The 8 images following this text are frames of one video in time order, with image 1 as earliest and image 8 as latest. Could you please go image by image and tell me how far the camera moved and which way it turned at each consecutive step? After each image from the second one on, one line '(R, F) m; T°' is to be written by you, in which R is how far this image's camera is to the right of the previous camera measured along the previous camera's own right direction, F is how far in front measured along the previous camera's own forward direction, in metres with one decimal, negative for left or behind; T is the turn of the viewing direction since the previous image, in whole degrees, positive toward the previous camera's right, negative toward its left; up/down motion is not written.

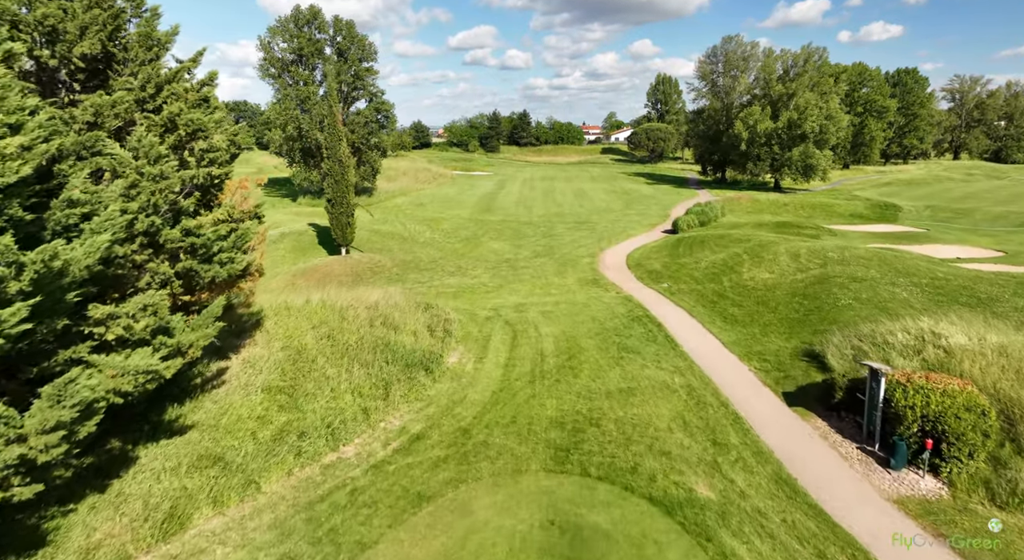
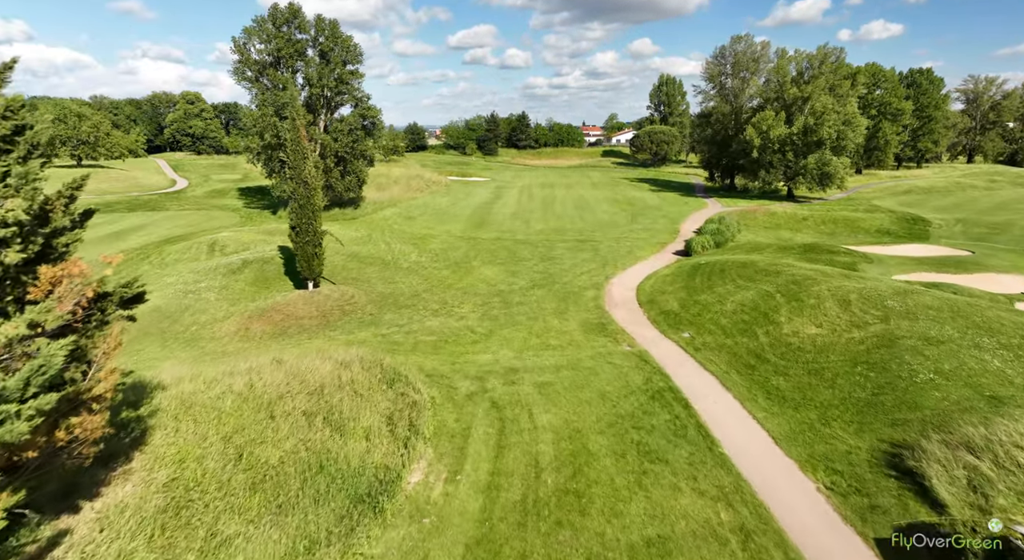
(+0.2, +3.3) m; 0°
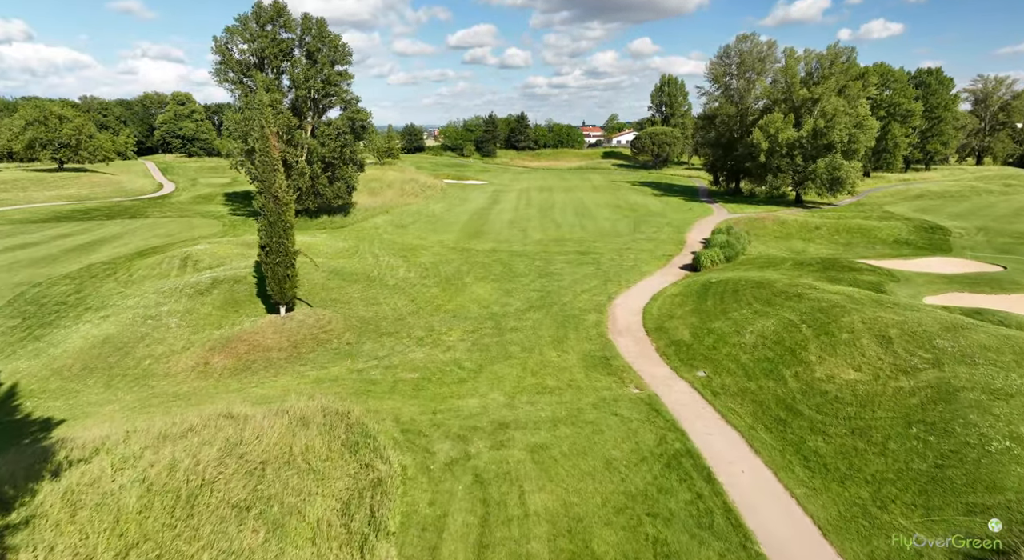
(+0.2, +2.1) m; 0°
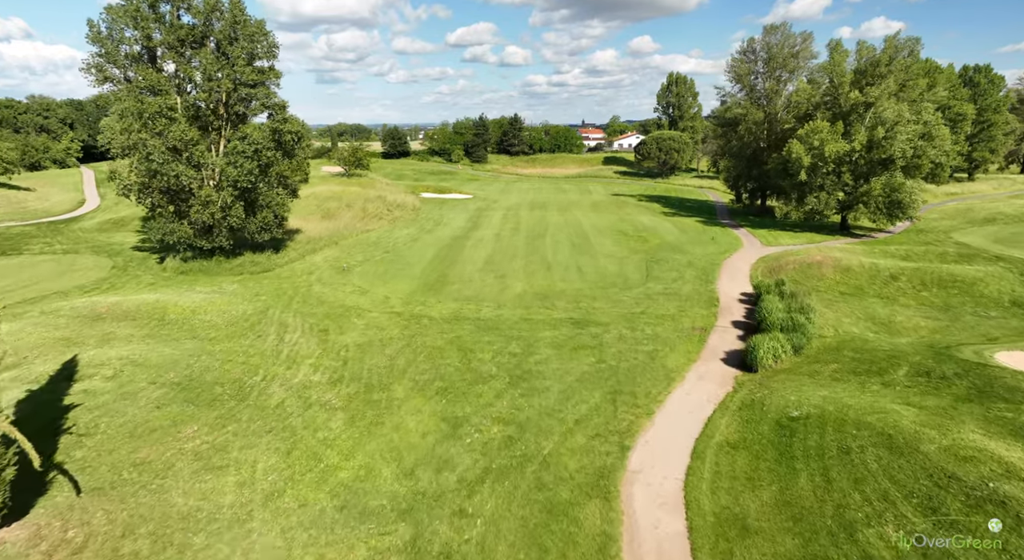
(+1.3, +9.6) m; 0°
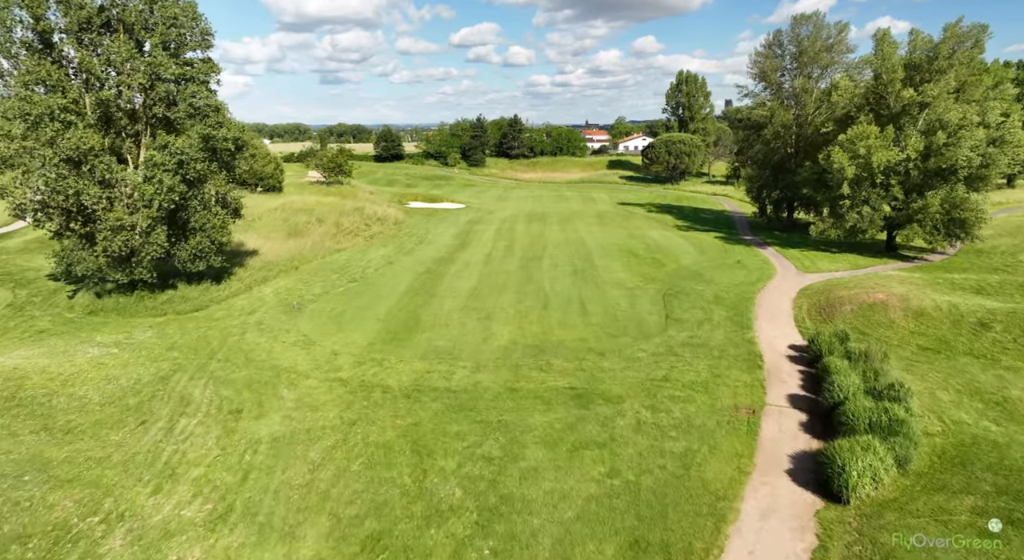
(+0.7, +6.0) m; 0°
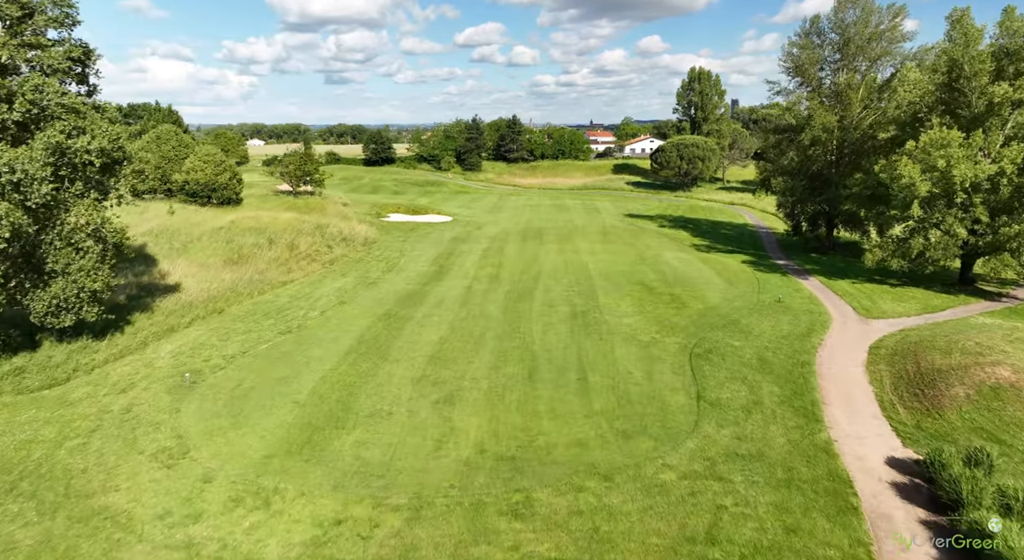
(+1.0, +7.2) m; 0°
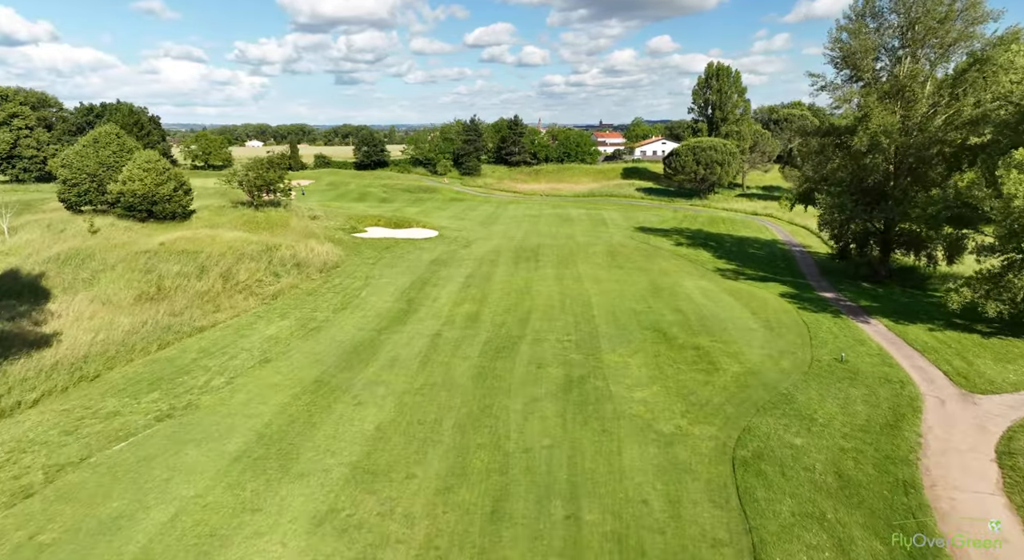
(+1.2, +7.0) m; -1°
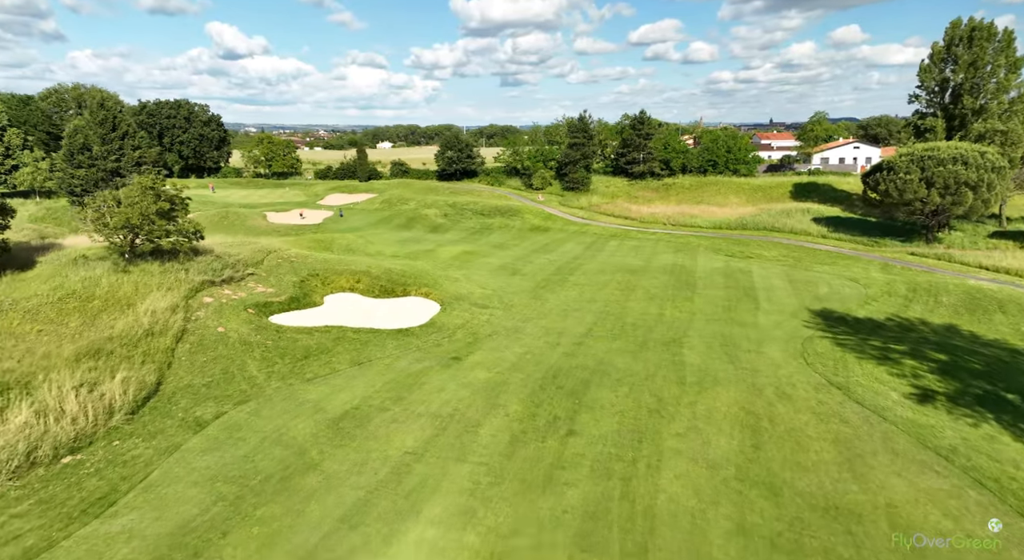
(+4.2, +23.6) m; -14°
